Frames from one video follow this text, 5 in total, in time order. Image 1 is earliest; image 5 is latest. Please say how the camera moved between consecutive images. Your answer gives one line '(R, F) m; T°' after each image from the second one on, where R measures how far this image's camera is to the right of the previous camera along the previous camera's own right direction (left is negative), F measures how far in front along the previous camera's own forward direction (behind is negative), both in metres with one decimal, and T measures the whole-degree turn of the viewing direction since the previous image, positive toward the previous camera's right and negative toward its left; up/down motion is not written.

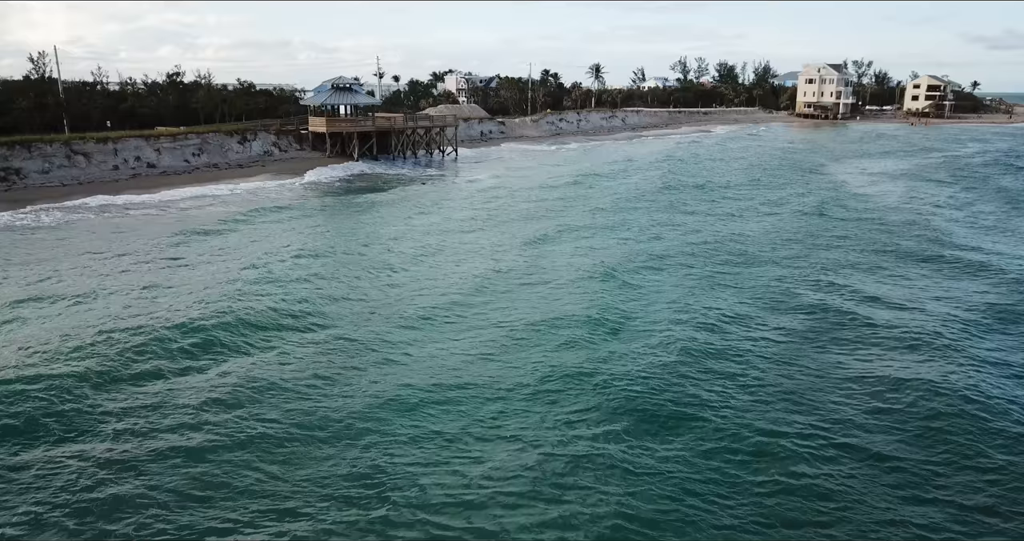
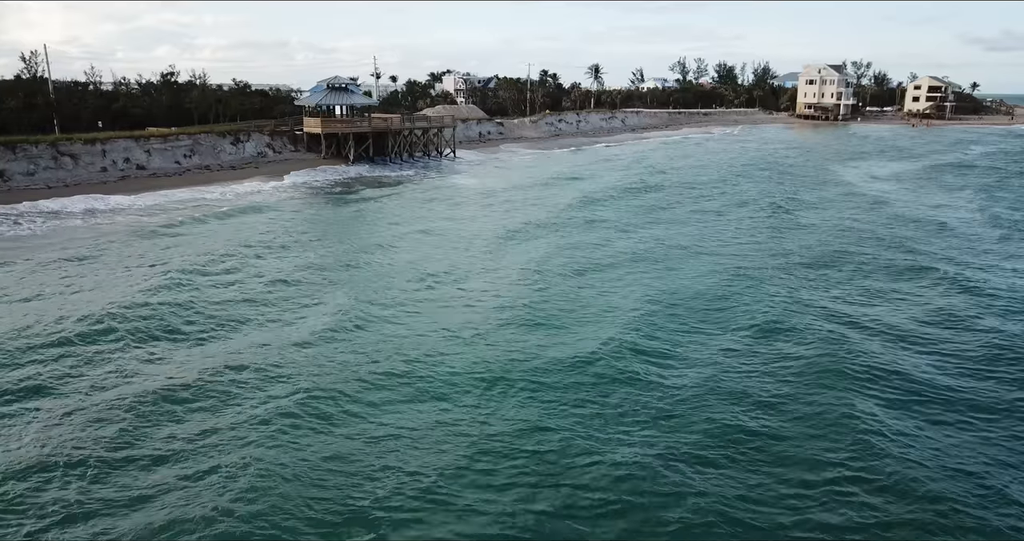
(0.0, +0.6) m; 0°
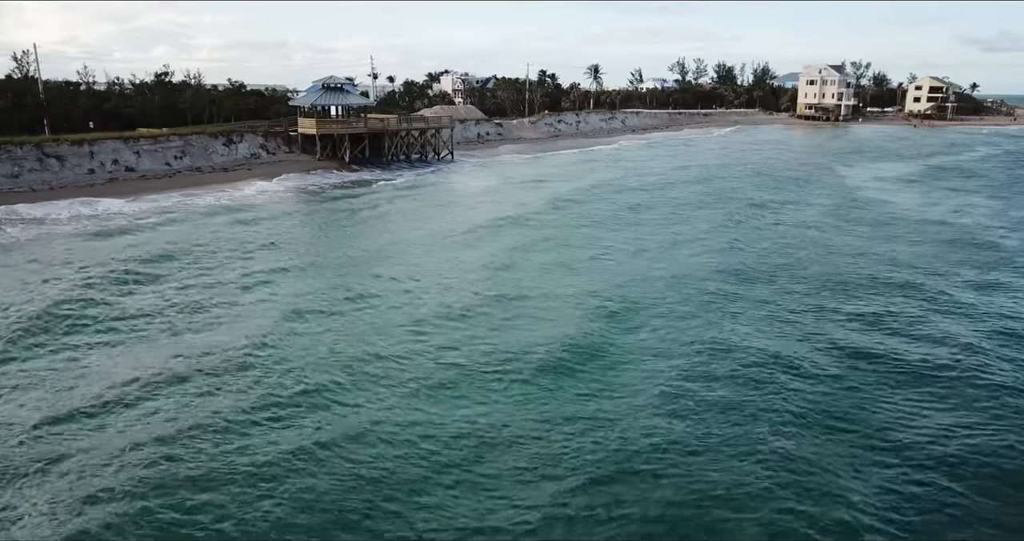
(0.0, +0.6) m; 0°
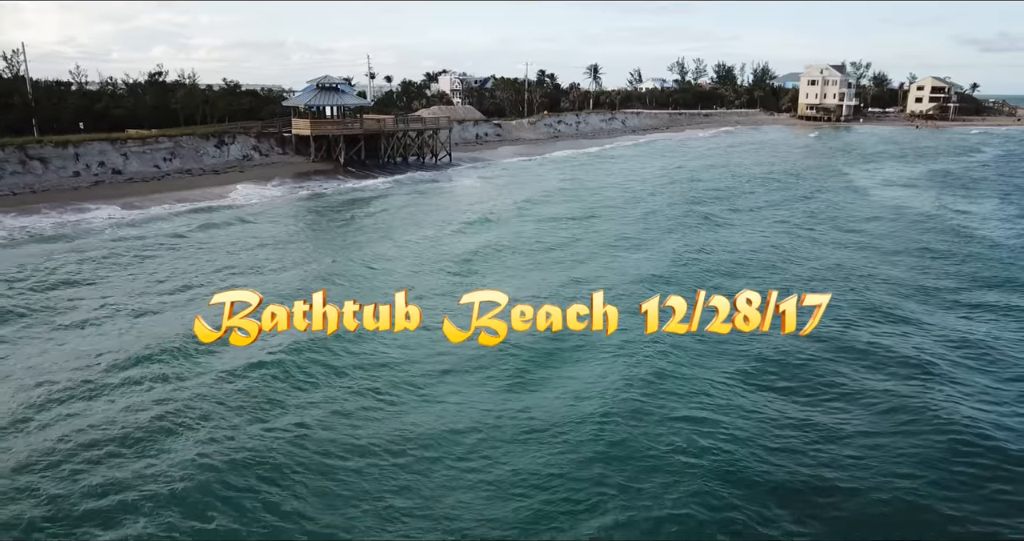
(-0.1, +0.7) m; 0°
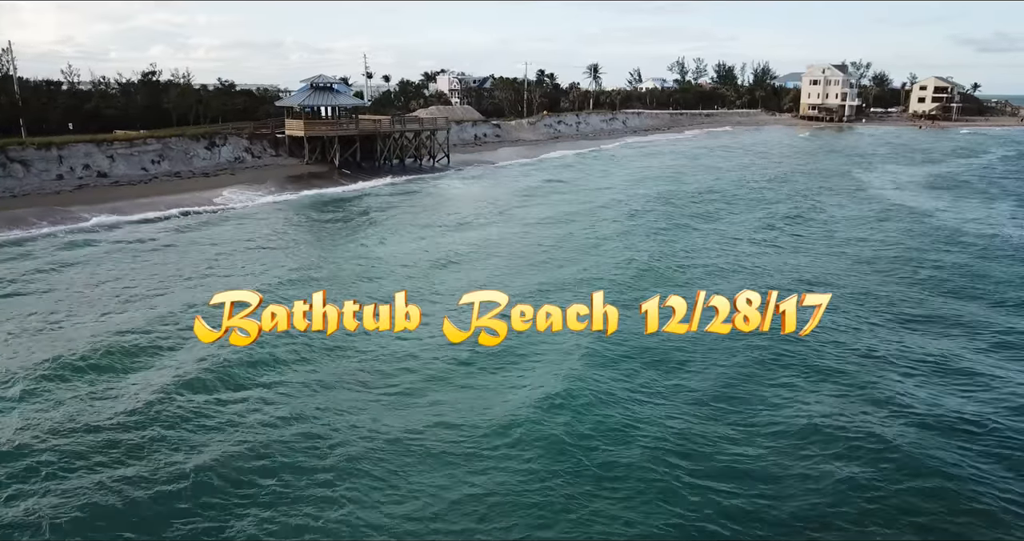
(0.0, +0.7) m; 0°
